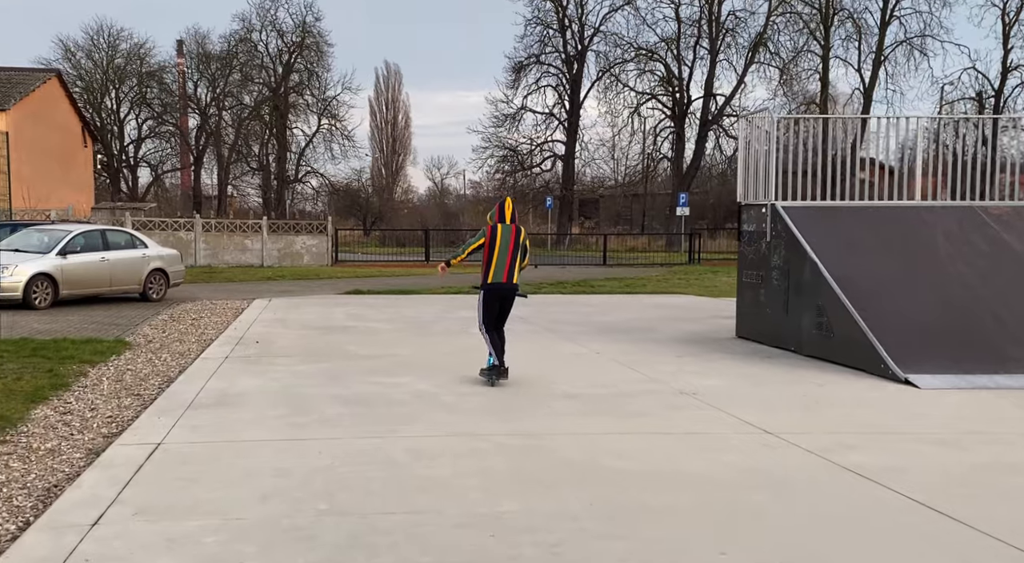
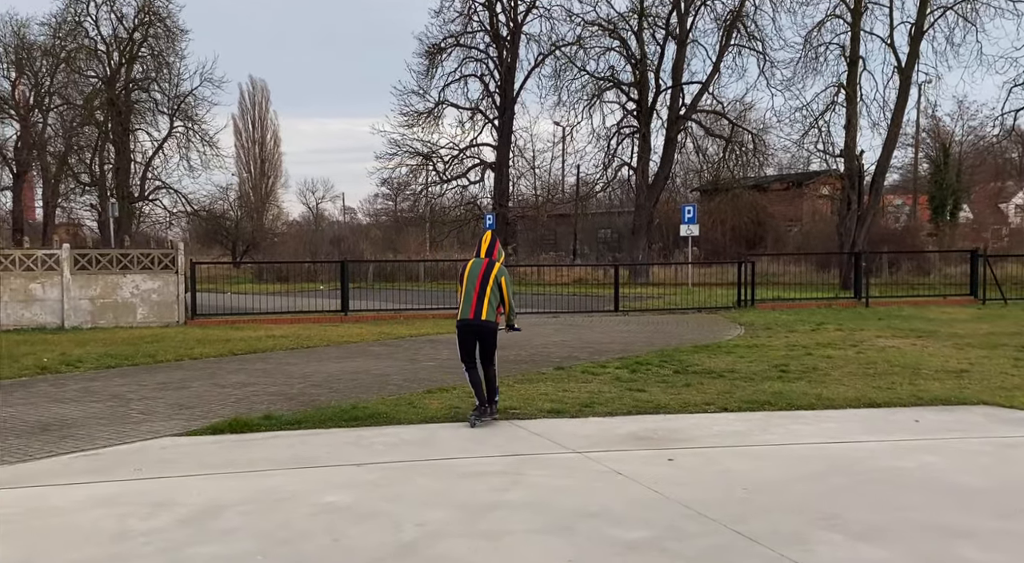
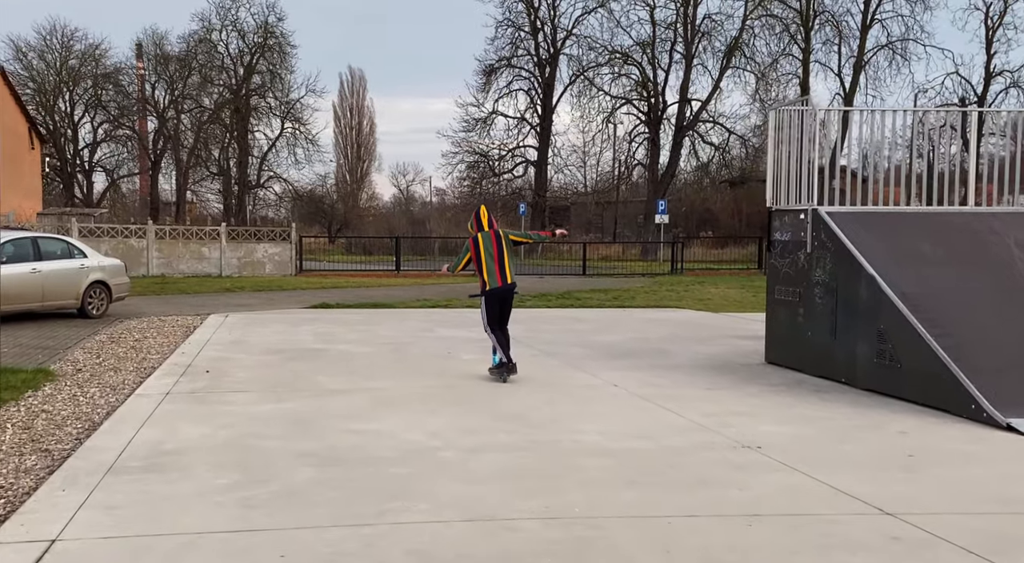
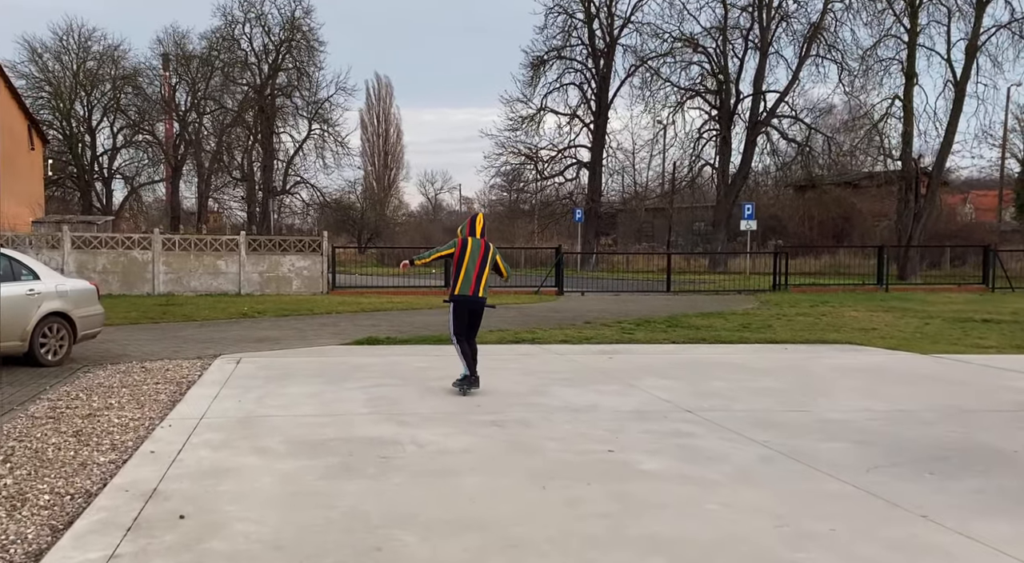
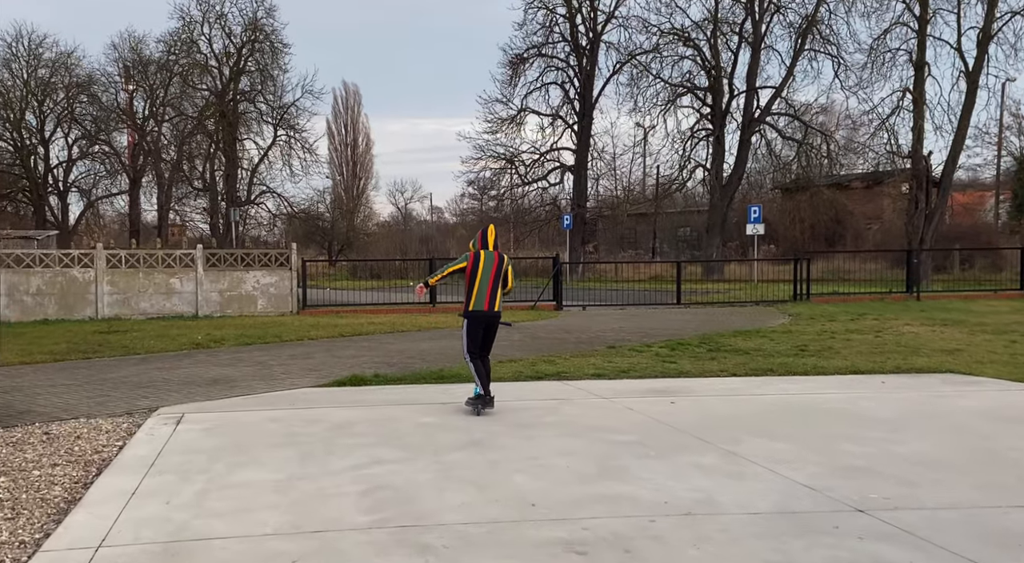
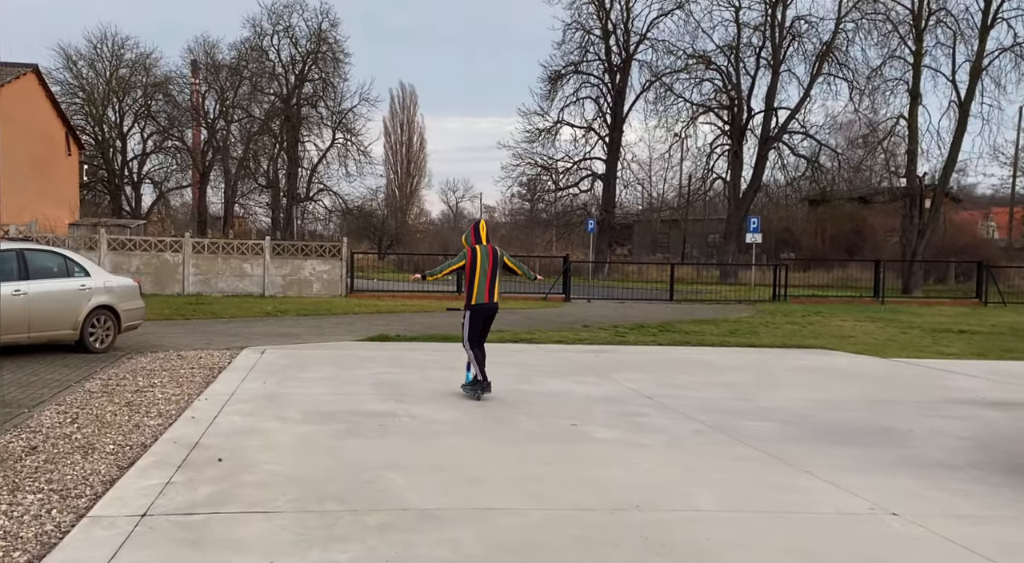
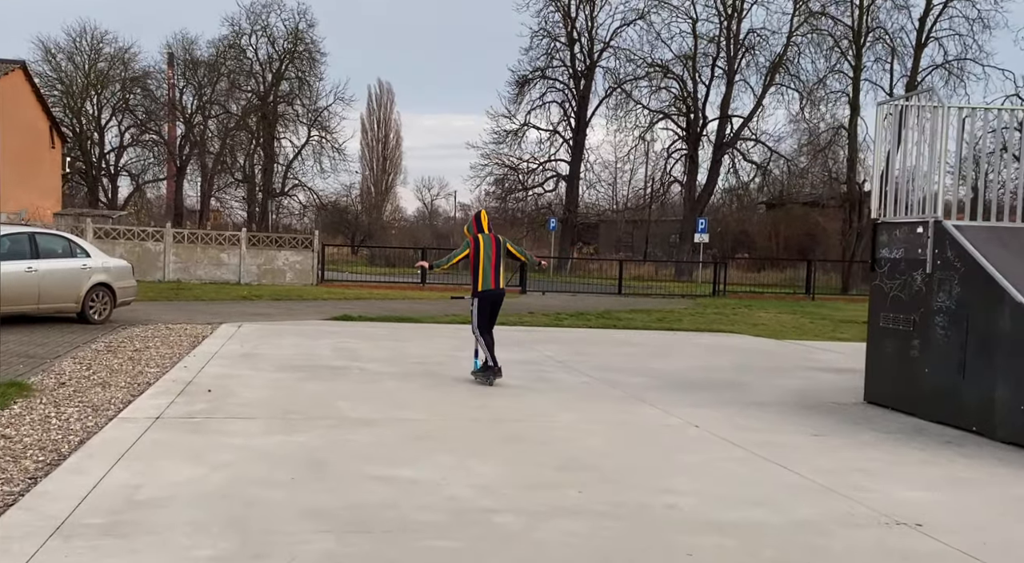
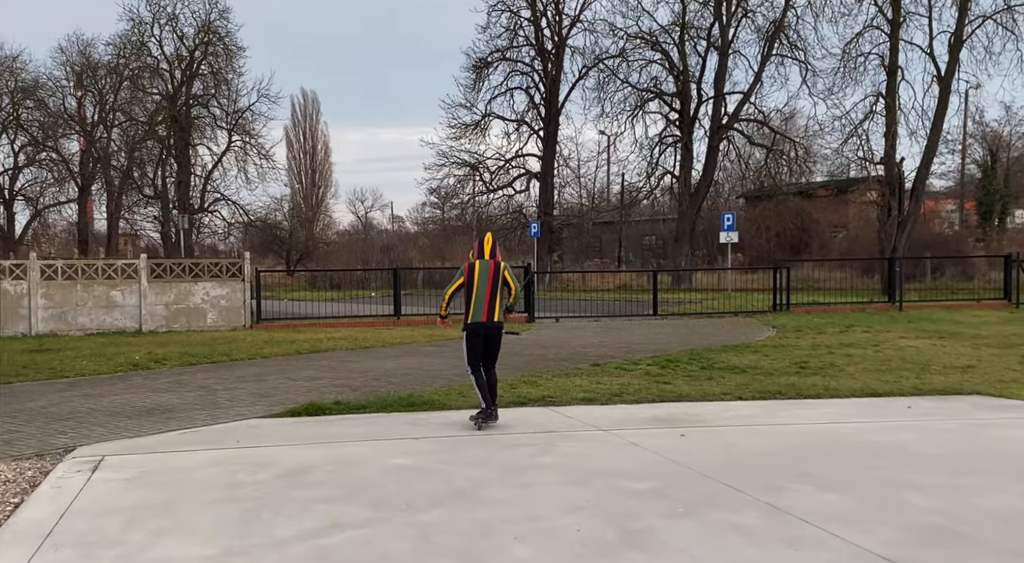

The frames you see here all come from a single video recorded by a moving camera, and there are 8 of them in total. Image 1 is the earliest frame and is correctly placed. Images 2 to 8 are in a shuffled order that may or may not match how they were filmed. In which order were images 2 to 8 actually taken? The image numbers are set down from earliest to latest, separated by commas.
3, 7, 6, 4, 5, 8, 2
